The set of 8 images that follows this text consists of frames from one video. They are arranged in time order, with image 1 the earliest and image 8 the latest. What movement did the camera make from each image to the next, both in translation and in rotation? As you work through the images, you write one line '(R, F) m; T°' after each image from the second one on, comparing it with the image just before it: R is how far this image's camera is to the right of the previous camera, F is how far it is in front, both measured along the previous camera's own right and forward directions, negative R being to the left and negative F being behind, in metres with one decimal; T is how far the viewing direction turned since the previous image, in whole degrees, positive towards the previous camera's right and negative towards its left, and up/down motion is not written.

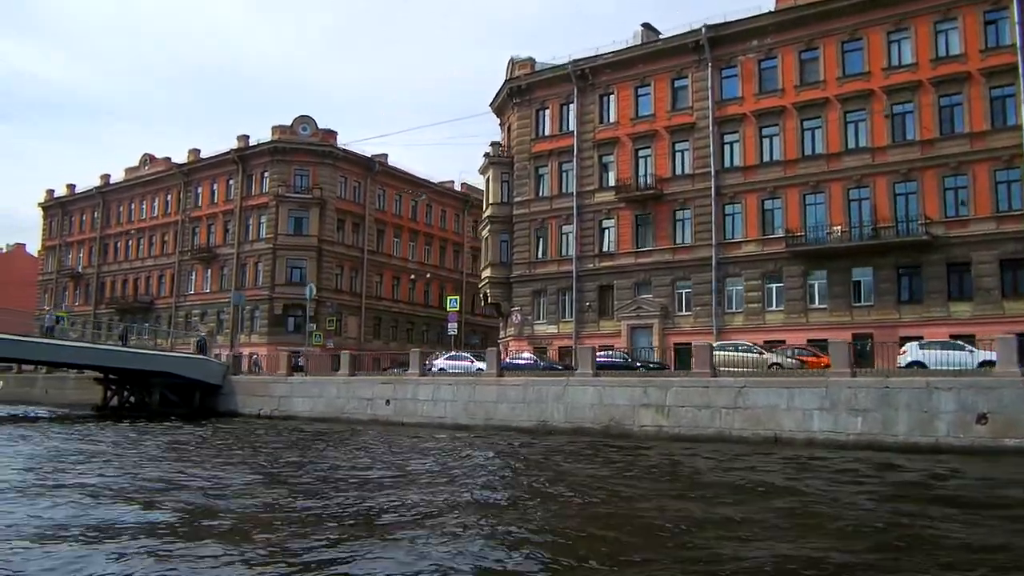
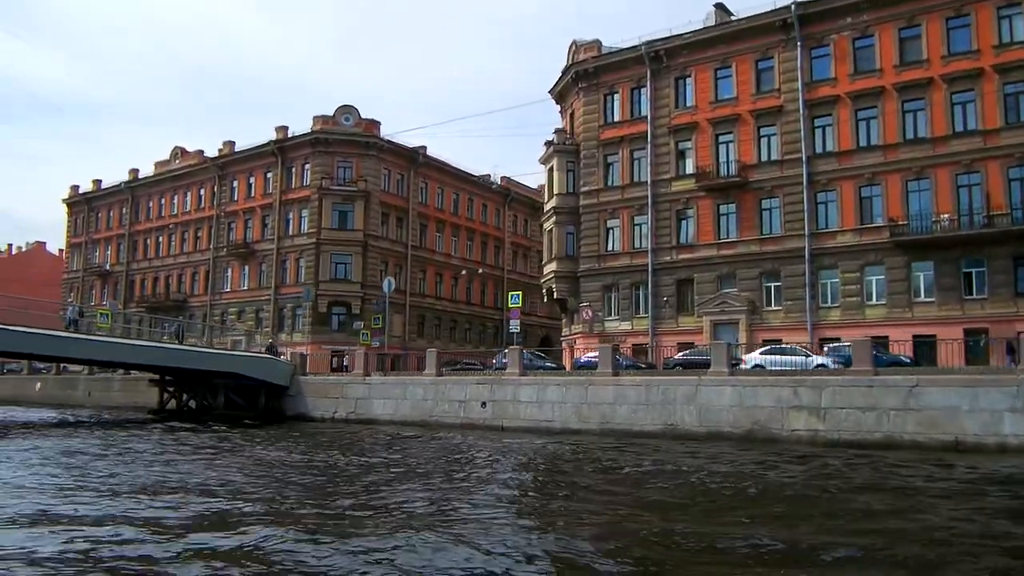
(-3.0, +2.0) m; 0°
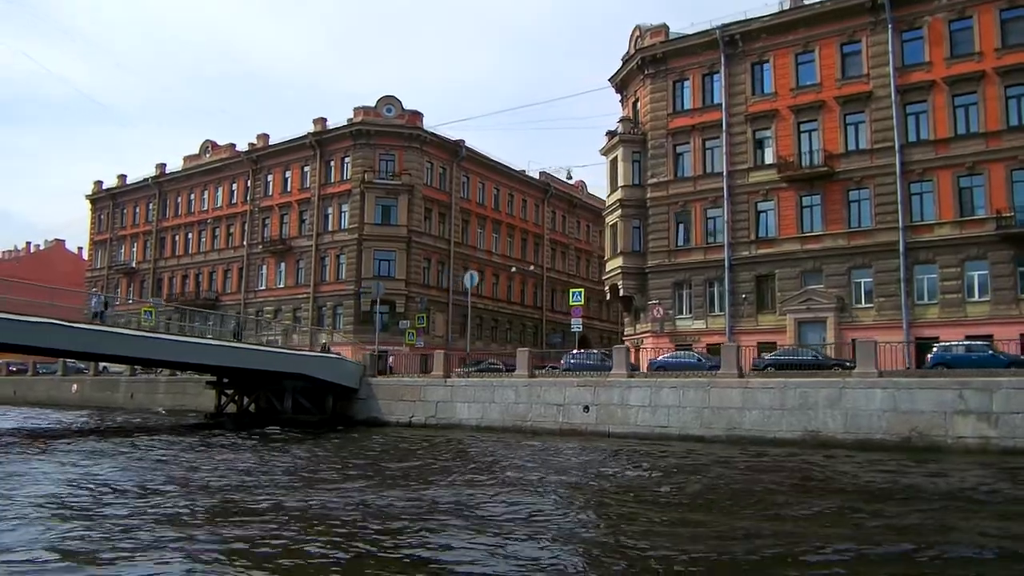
(-2.8, +1.8) m; 0°
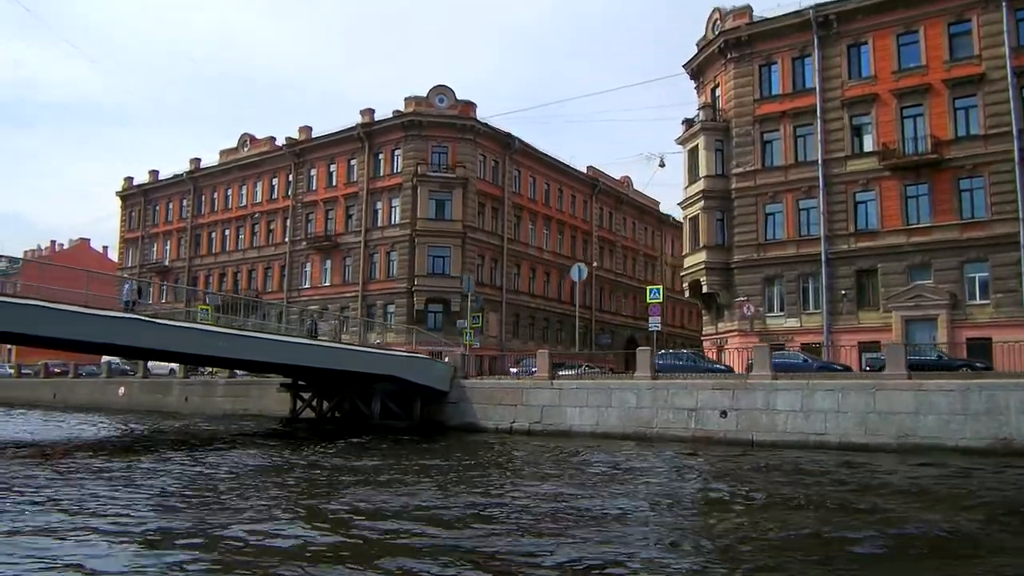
(-3.1, +2.0) m; 0°
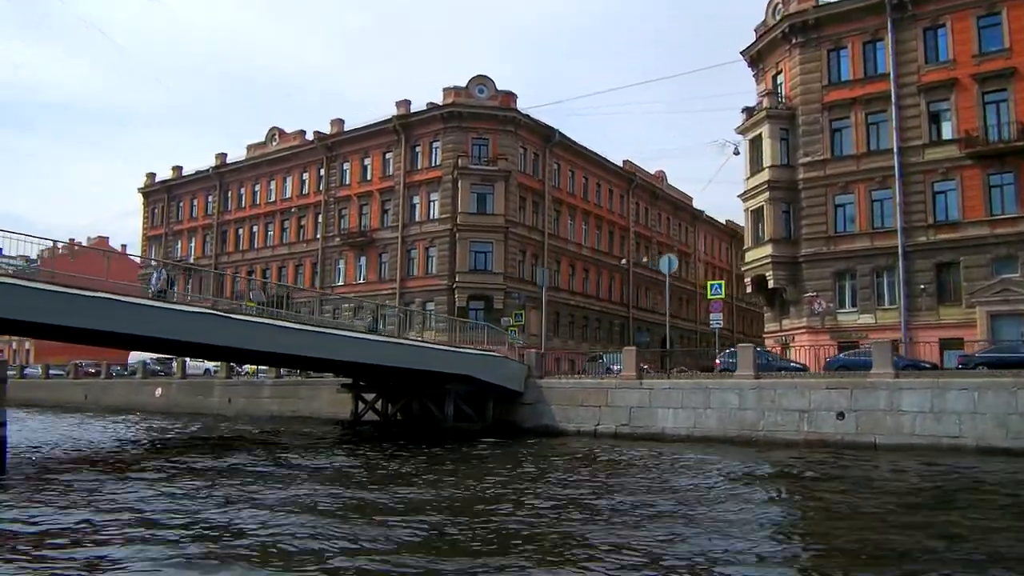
(-2.2, +1.4) m; 0°
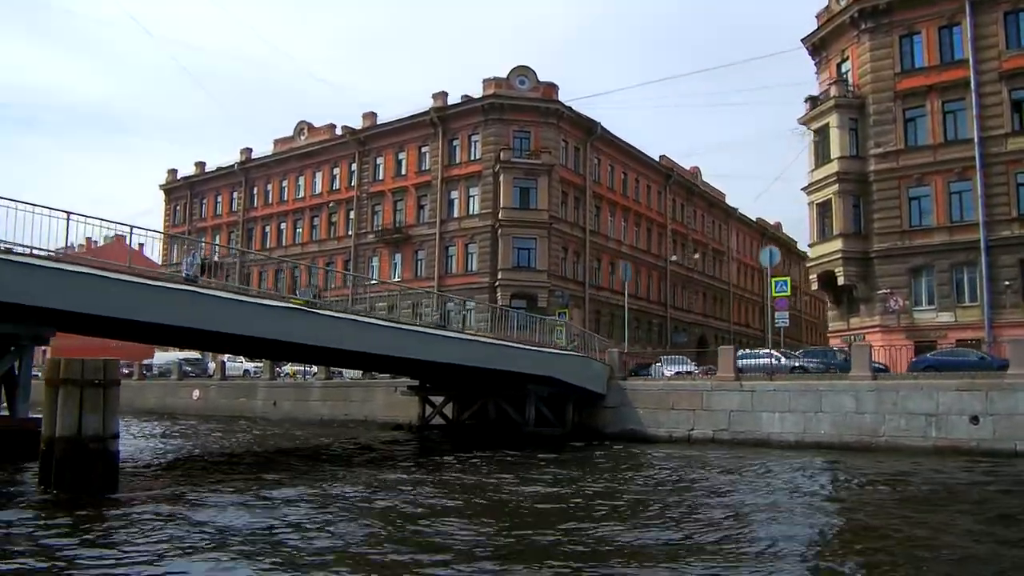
(-2.2, +1.4) m; 0°
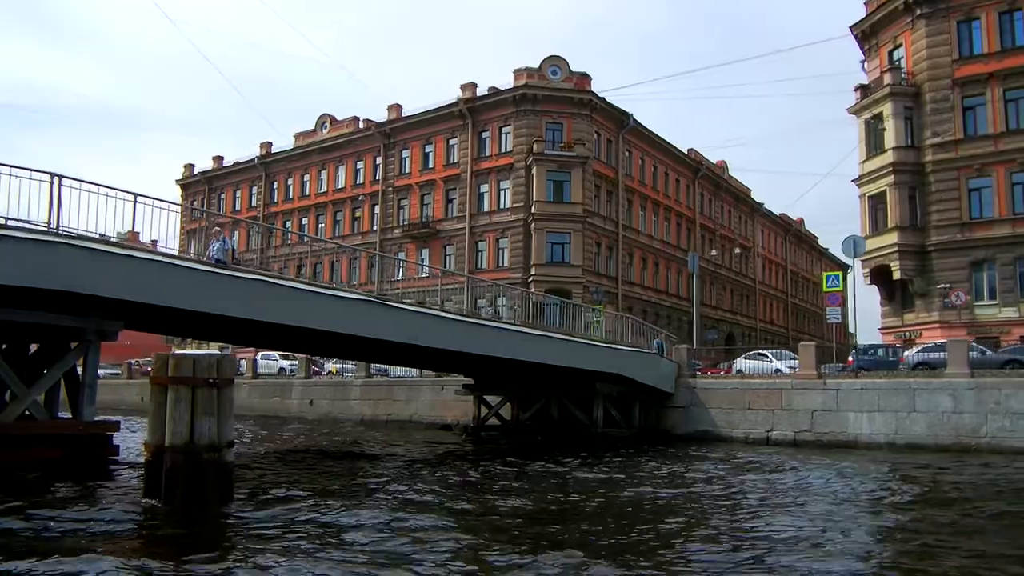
(-1.6, +1.0) m; 0°
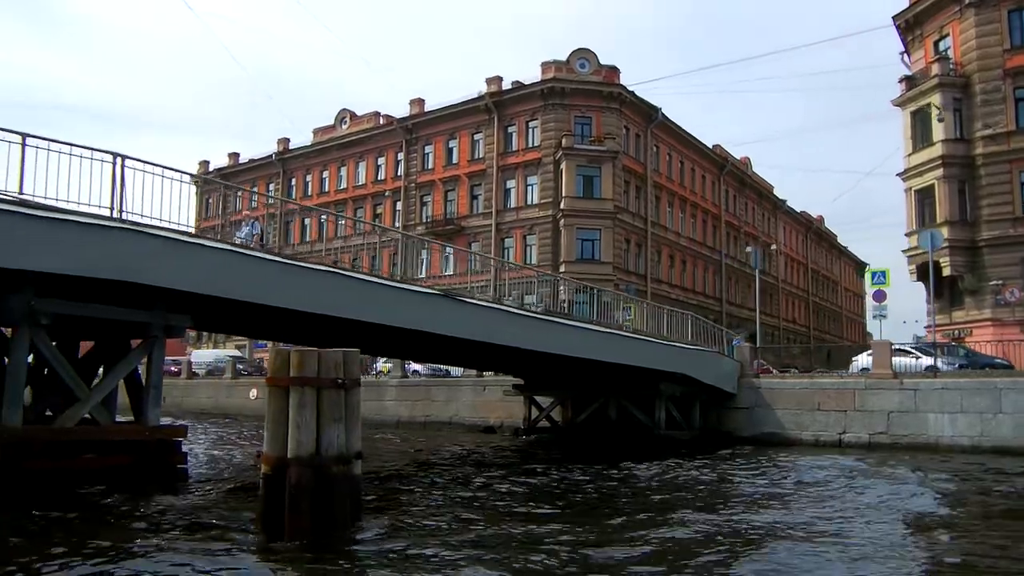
(-1.3, +0.8) m; 0°
